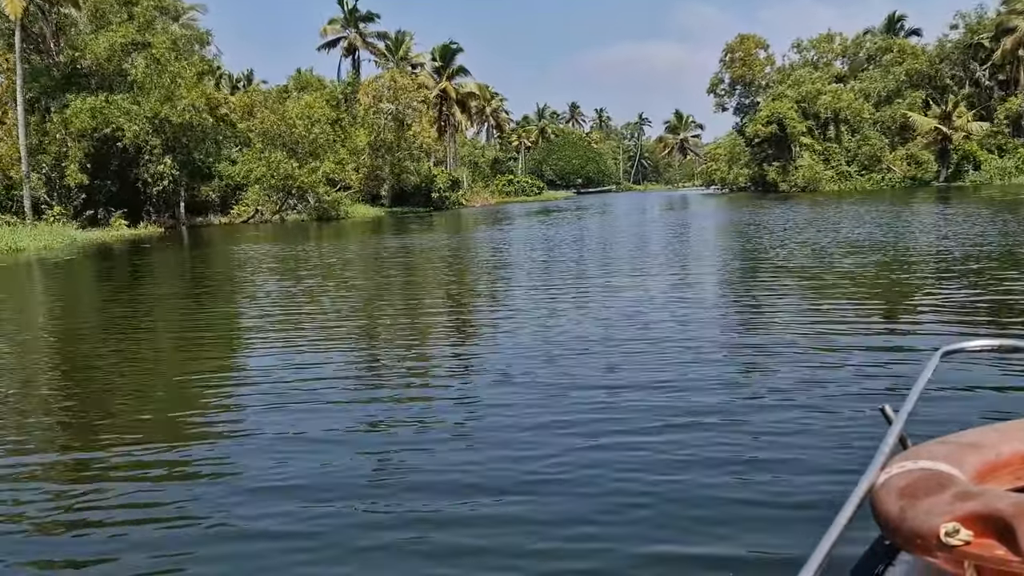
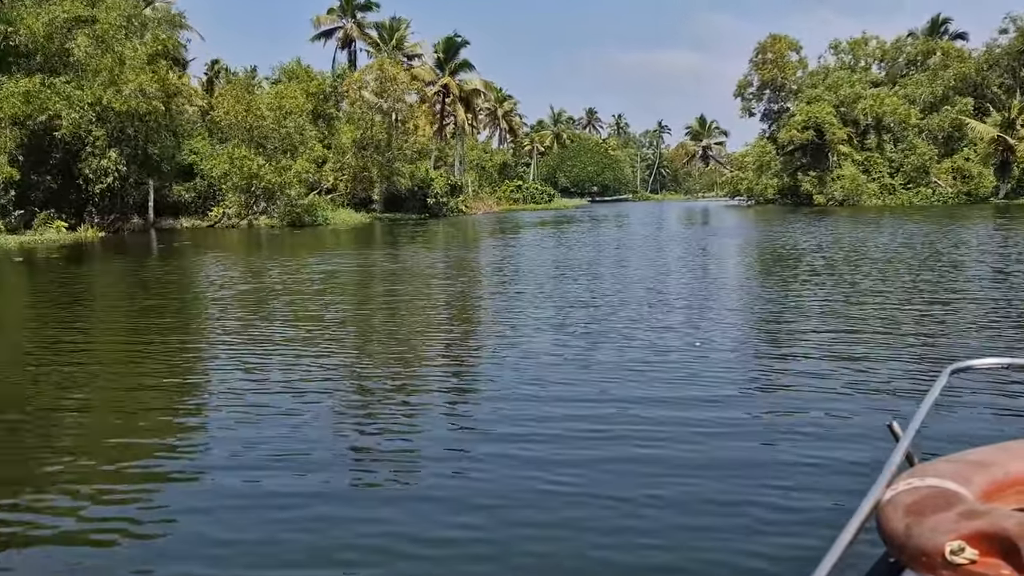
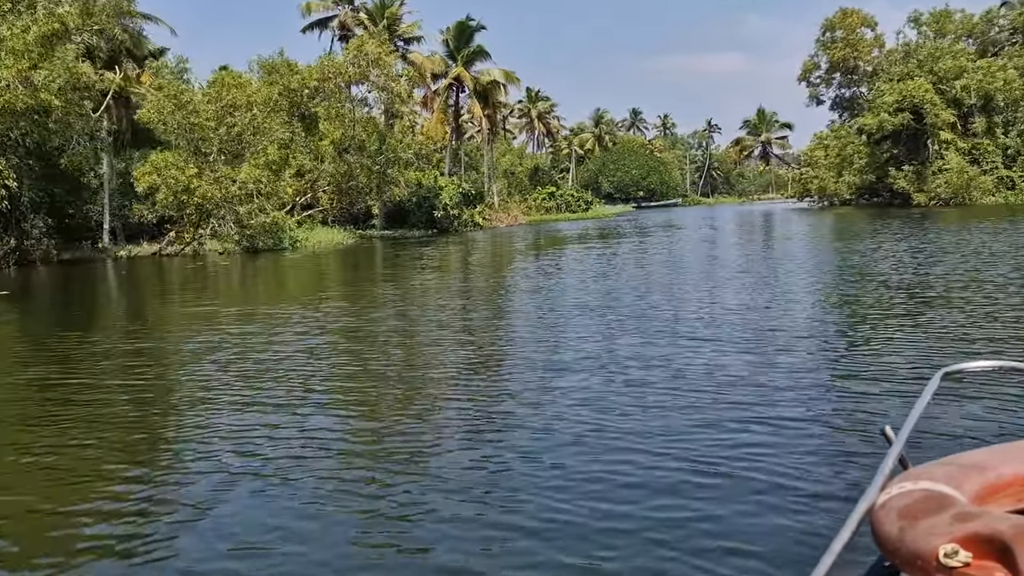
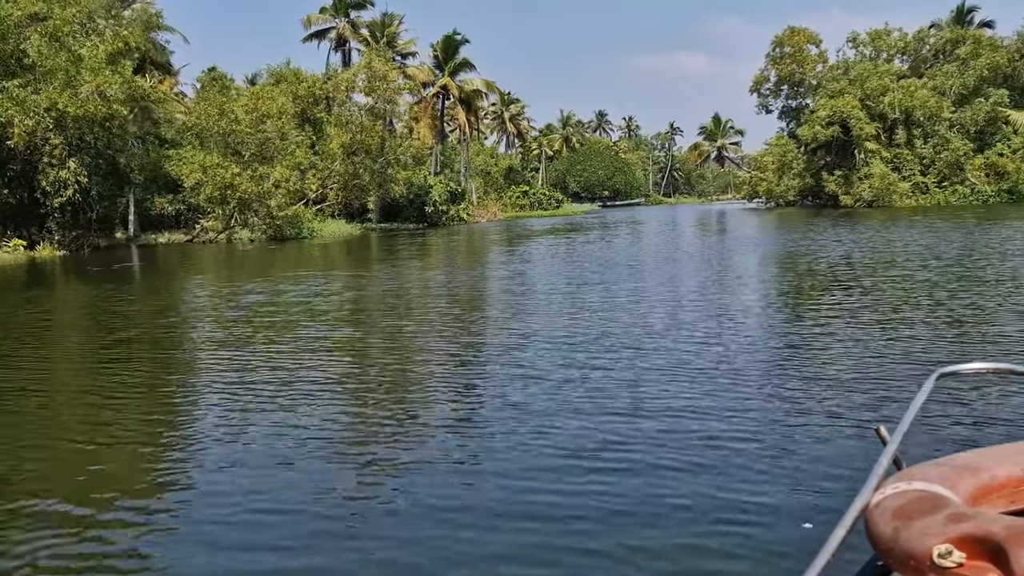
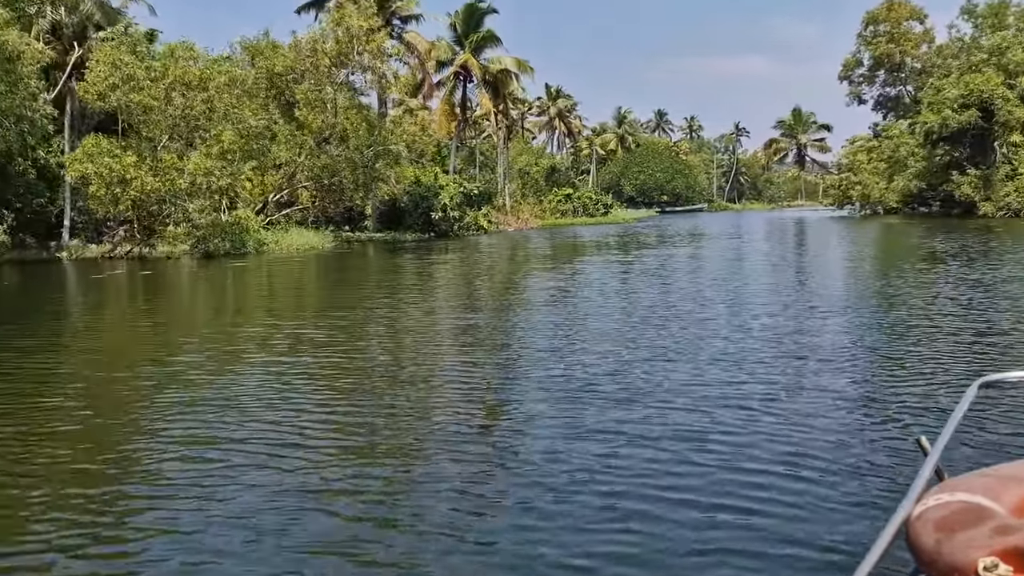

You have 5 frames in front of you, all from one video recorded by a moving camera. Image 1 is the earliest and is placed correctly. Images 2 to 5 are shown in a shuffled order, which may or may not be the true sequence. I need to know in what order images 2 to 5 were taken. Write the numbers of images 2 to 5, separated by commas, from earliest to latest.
2, 4, 3, 5
